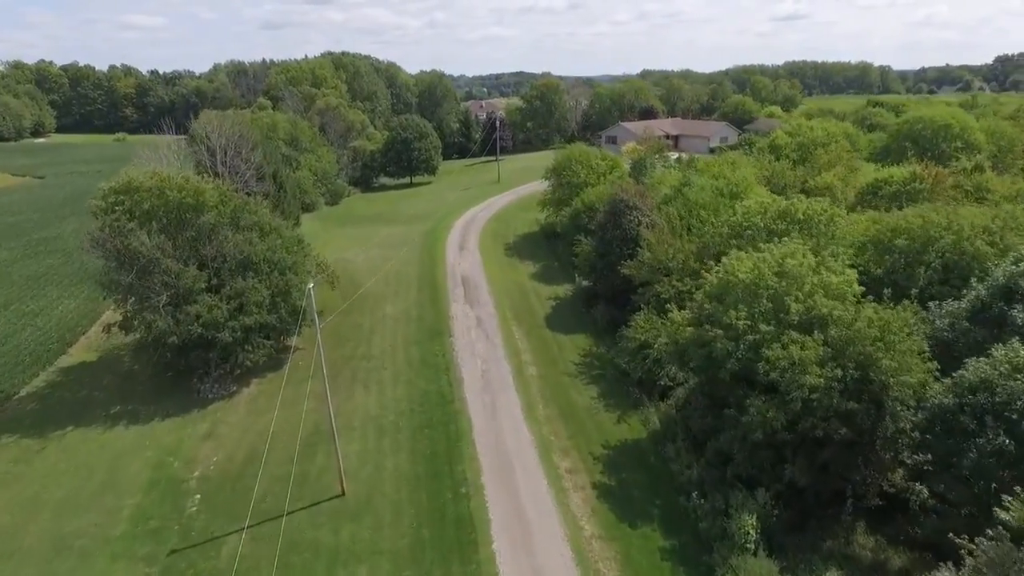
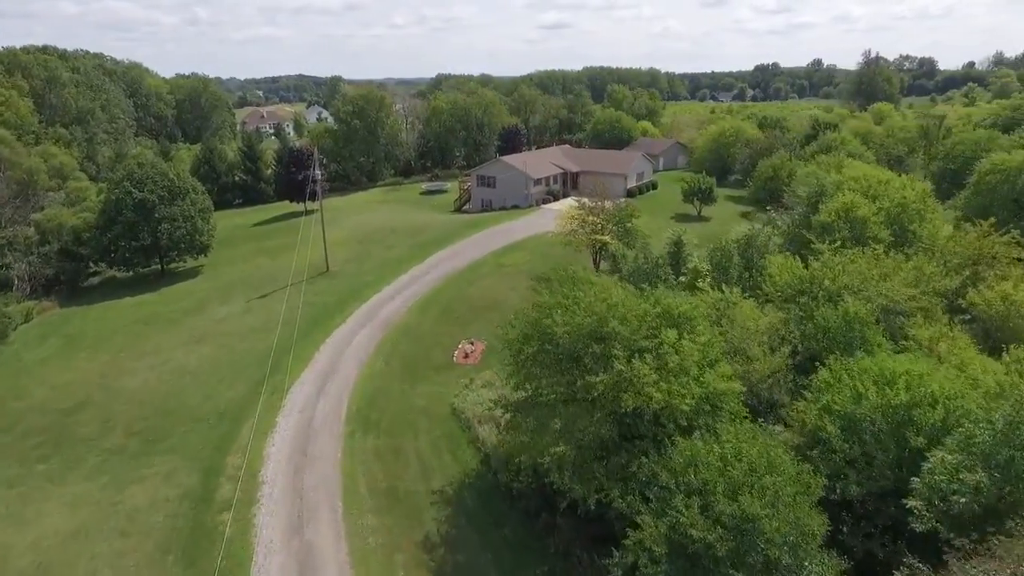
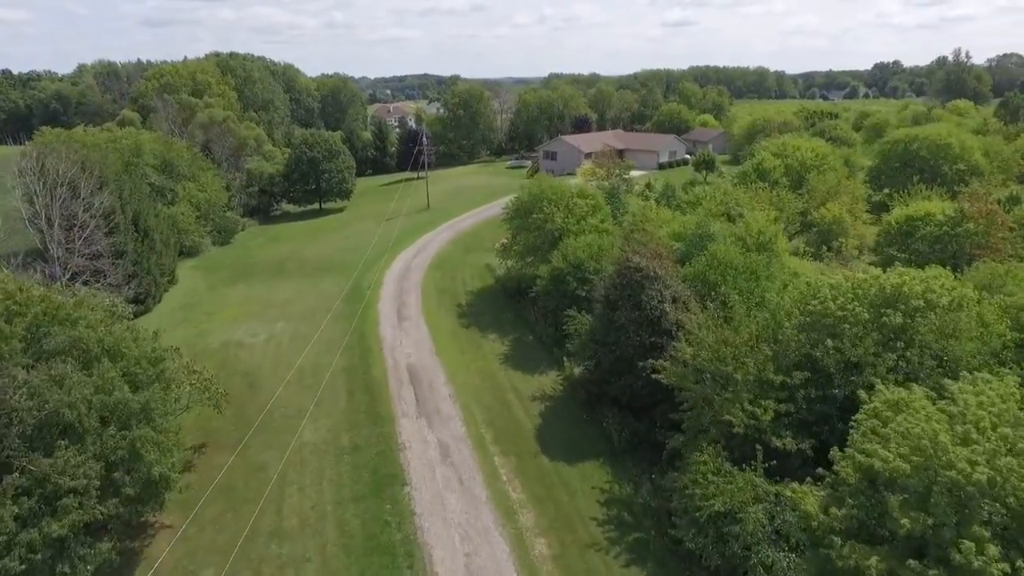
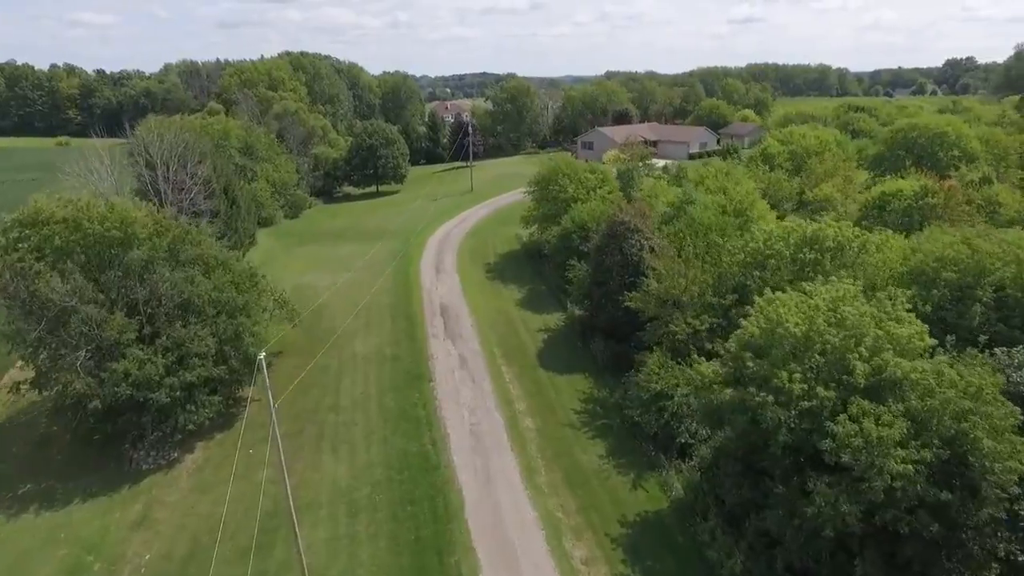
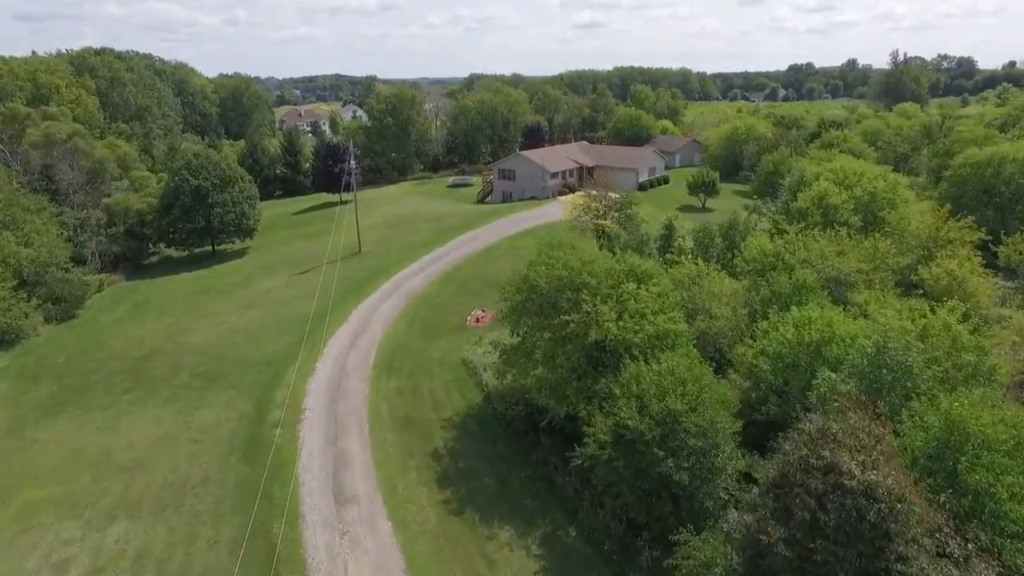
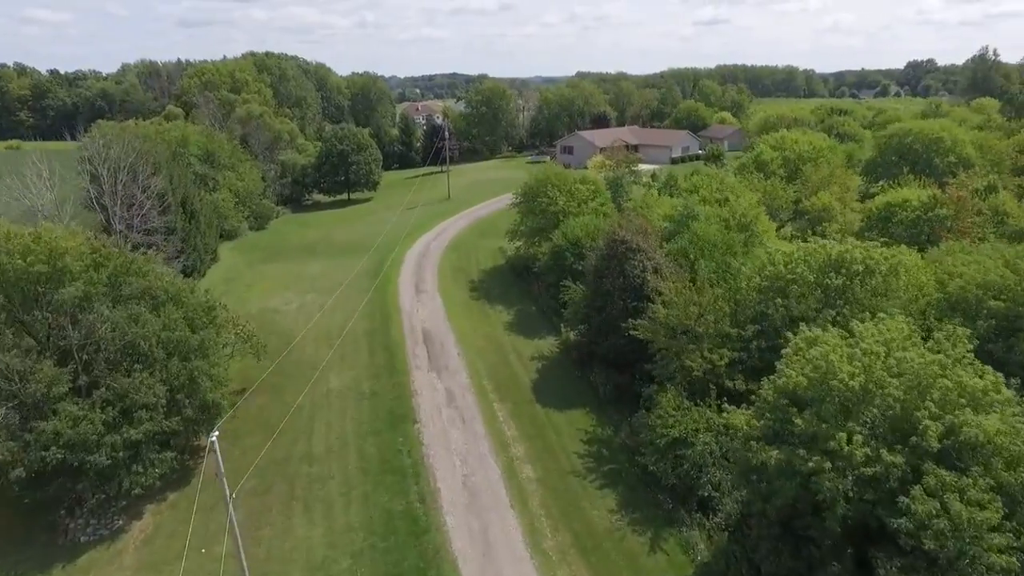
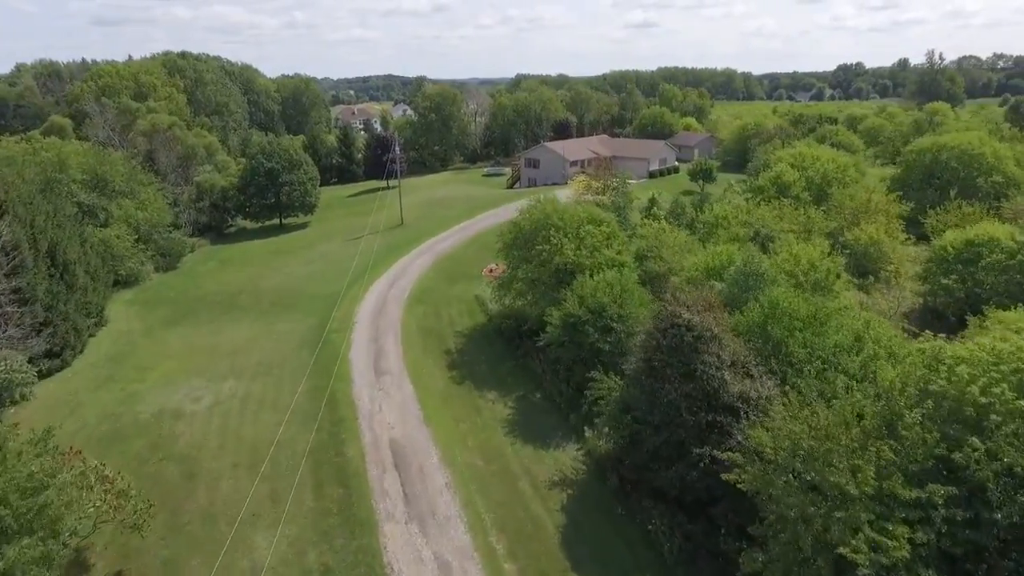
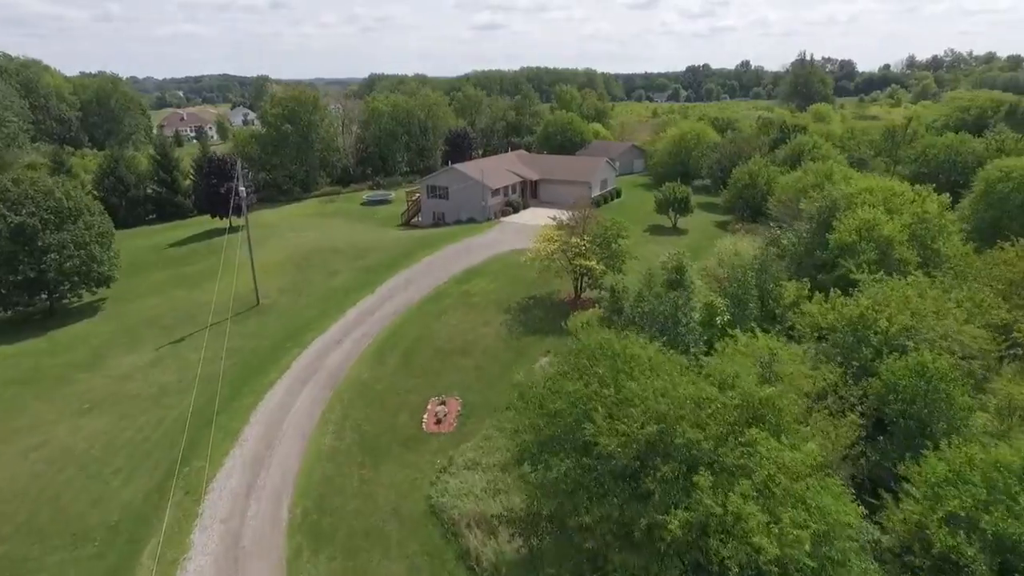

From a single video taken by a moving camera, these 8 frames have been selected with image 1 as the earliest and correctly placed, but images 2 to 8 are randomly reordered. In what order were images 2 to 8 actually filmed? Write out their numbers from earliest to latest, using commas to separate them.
4, 6, 3, 7, 5, 2, 8
